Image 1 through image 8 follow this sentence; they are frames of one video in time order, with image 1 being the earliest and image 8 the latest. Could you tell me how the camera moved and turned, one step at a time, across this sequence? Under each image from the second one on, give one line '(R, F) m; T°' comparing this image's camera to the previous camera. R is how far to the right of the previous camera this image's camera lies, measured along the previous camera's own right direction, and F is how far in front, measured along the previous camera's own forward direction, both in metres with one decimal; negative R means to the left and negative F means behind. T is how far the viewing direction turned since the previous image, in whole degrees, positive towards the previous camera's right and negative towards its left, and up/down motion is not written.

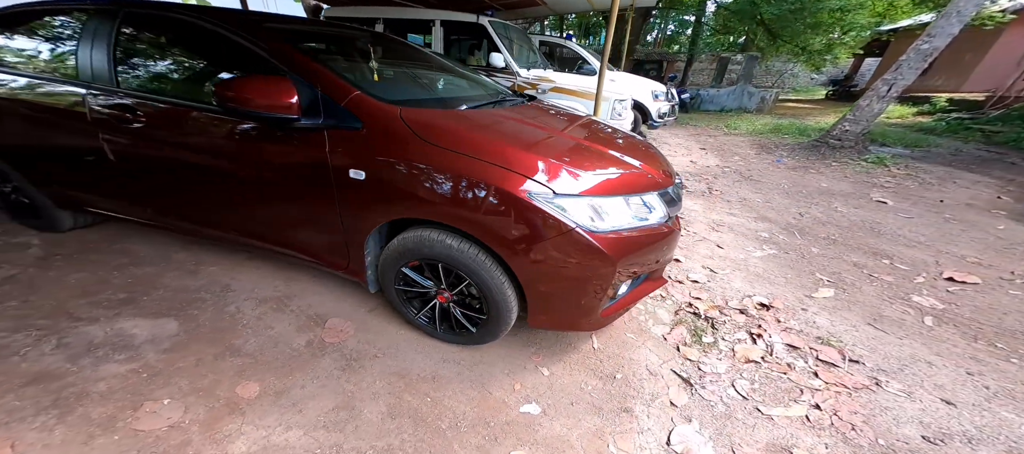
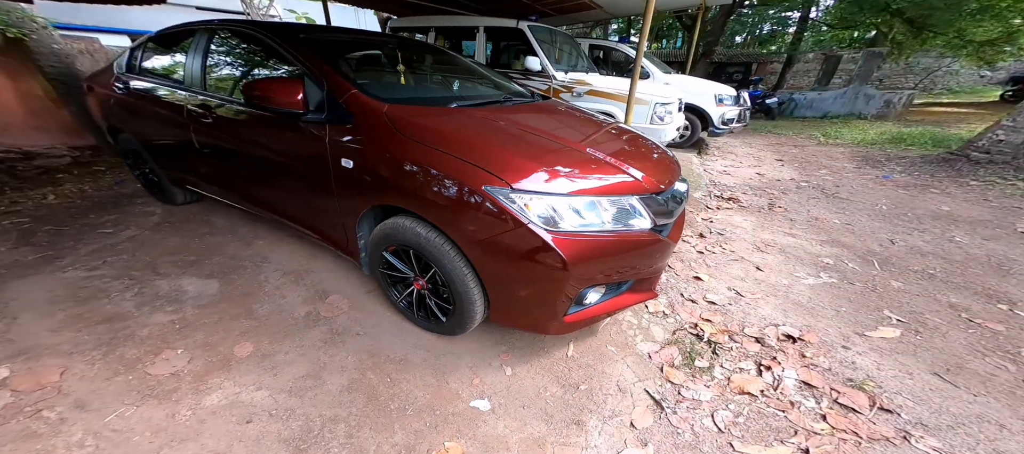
(+0.4, 0.0) m; -11°
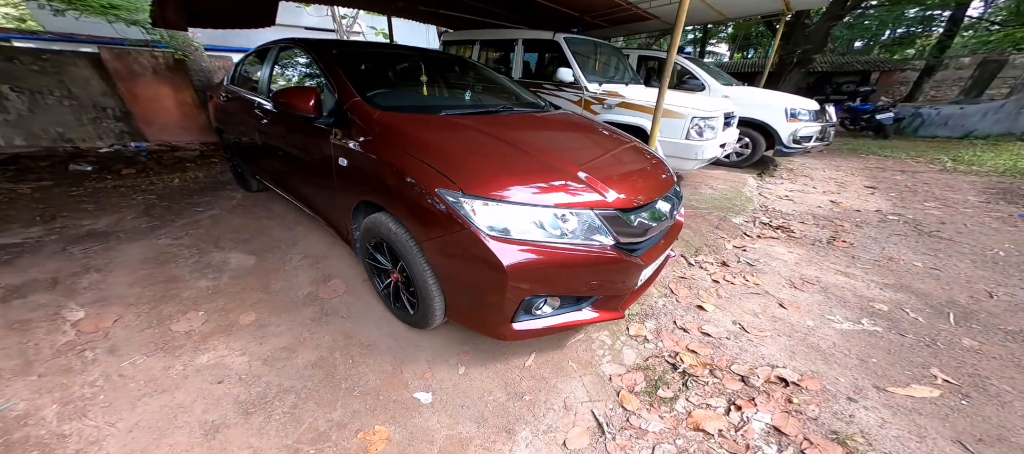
(+0.4, 0.0) m; -11°
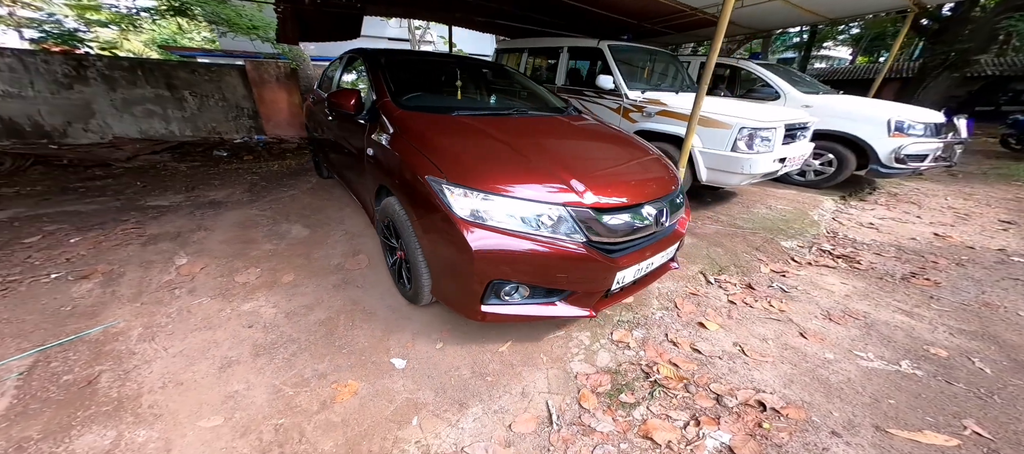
(+0.4, -0.1) m; -11°
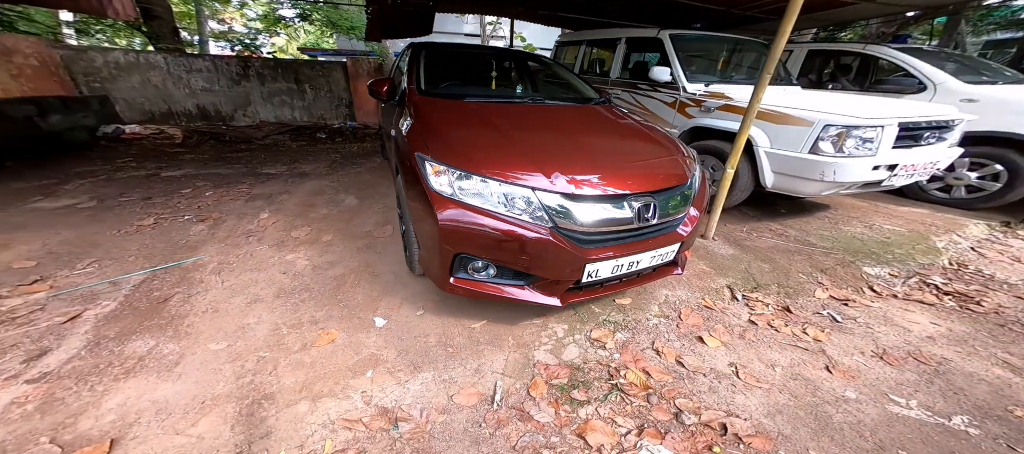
(+0.5, 0.0) m; -14°
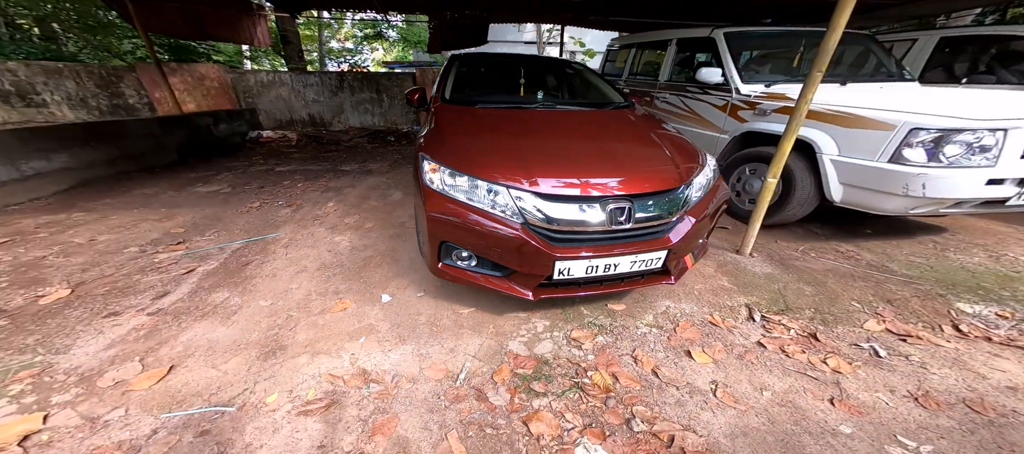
(+0.4, 0.0) m; -13°
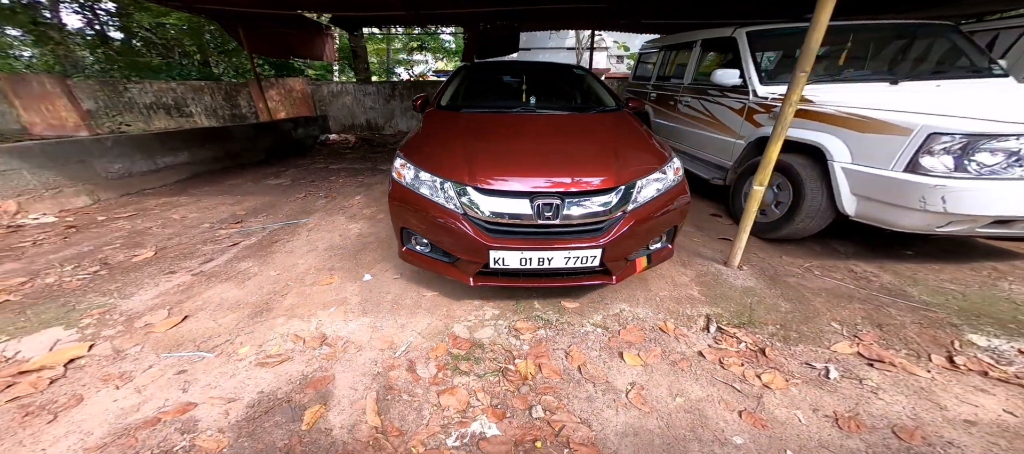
(+0.5, -0.1) m; -10°
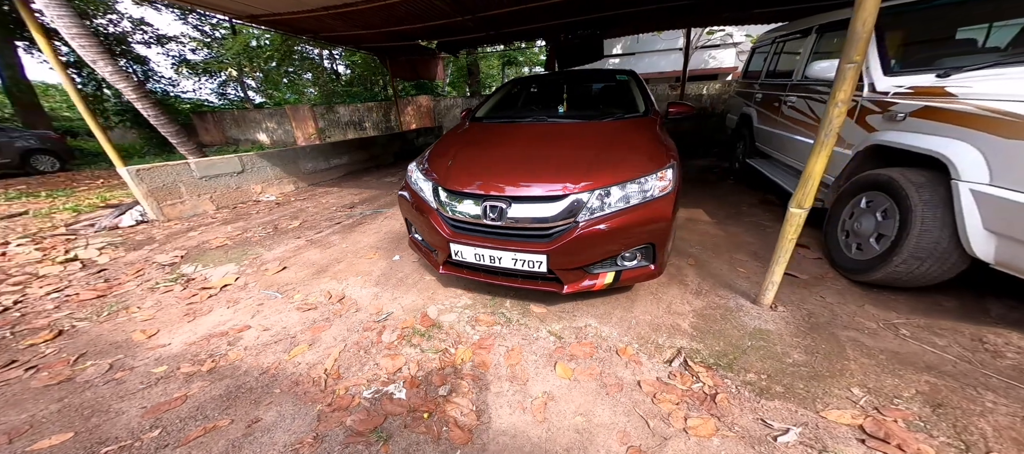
(+0.8, +0.1) m; -22°
